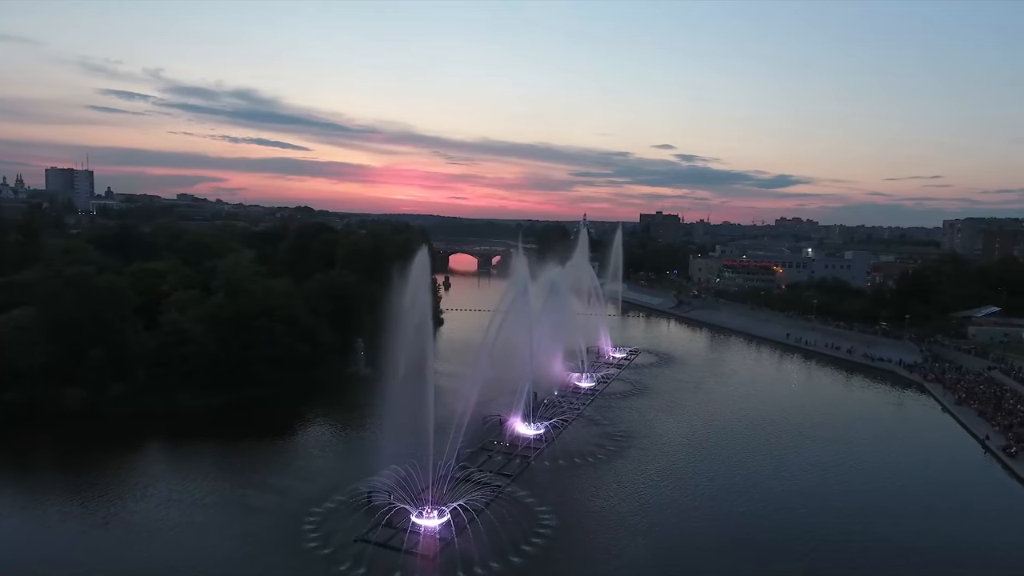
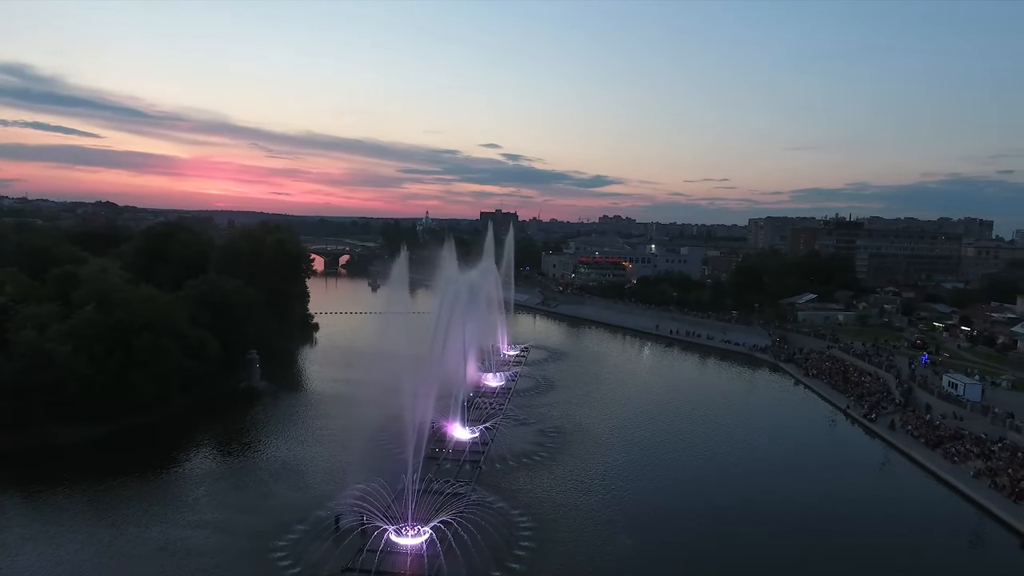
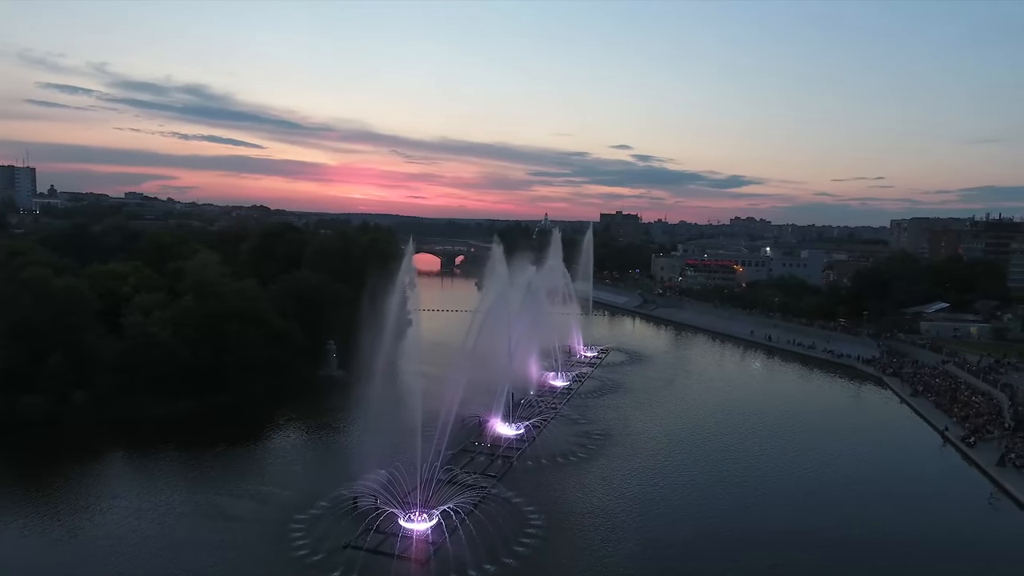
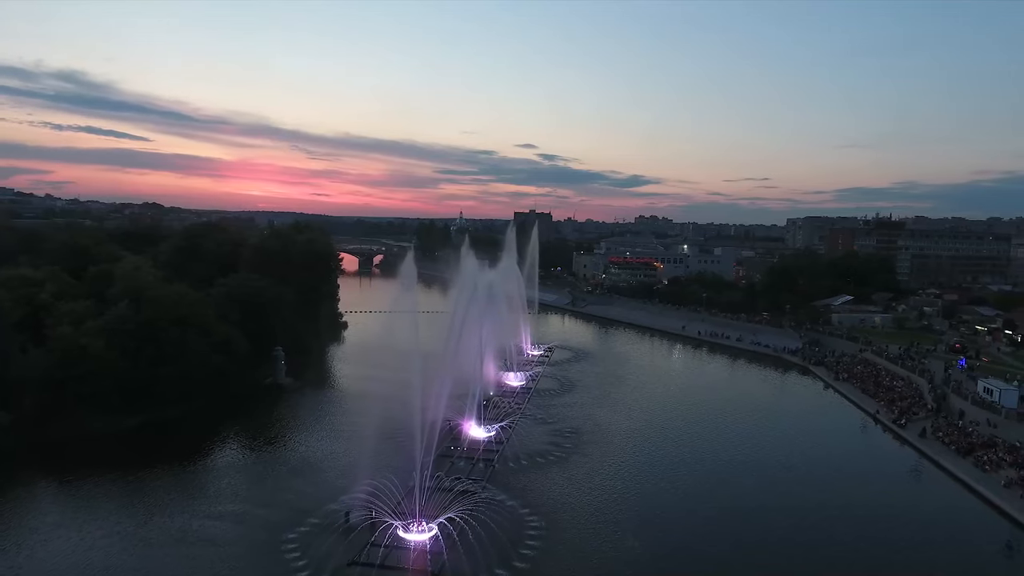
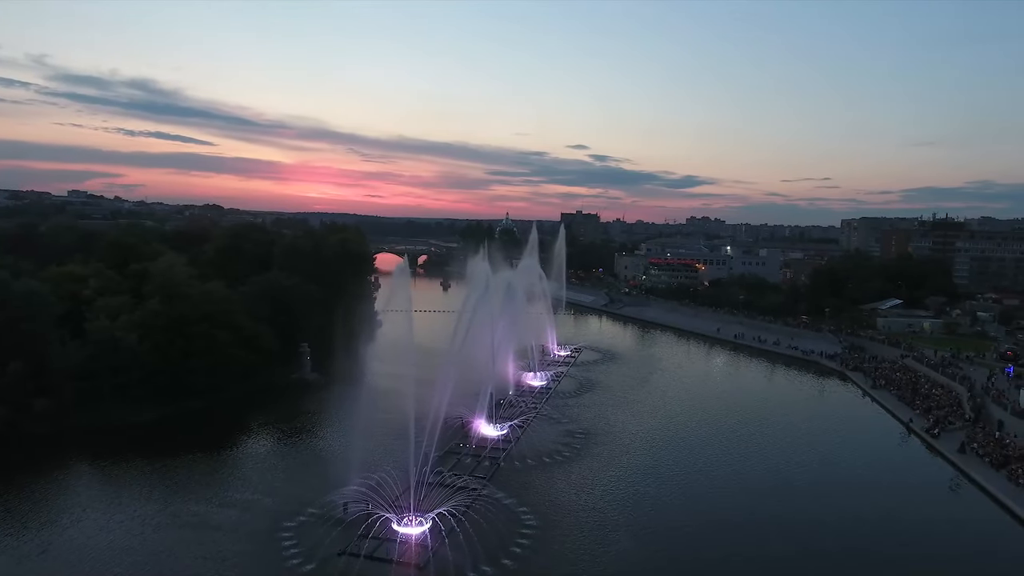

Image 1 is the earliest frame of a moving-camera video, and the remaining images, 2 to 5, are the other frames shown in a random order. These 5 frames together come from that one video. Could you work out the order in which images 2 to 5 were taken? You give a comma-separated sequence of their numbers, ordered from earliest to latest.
3, 5, 4, 2
